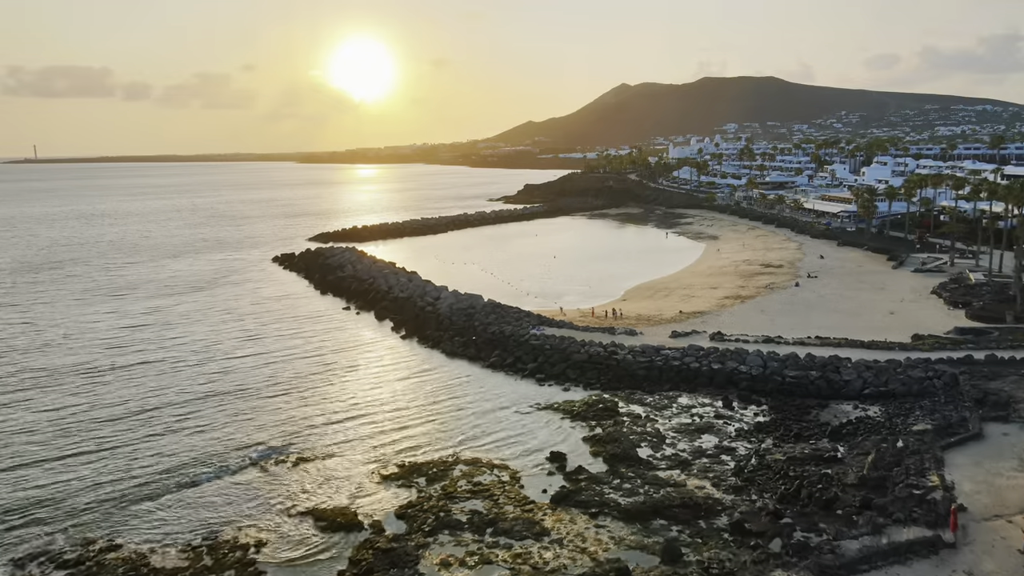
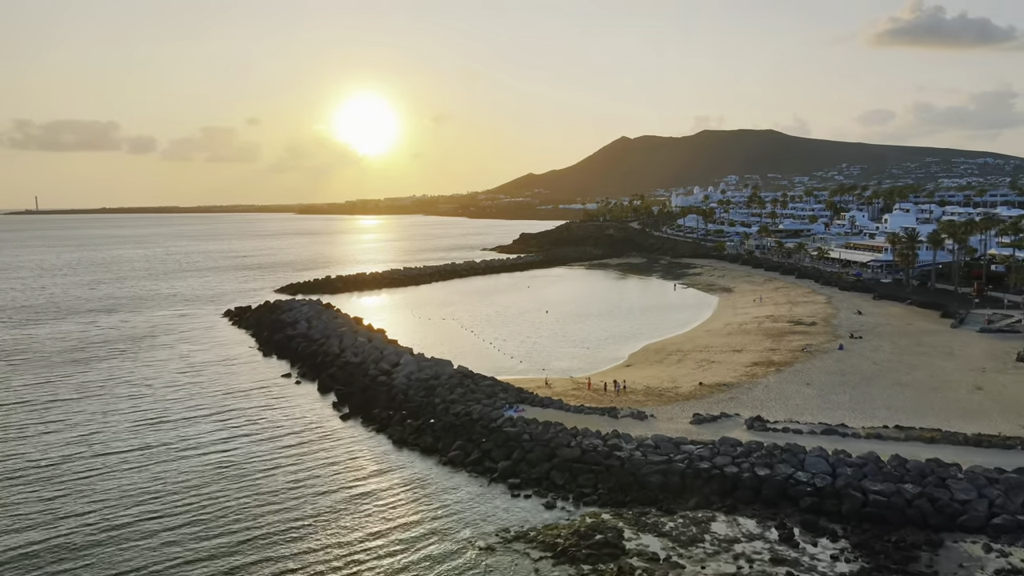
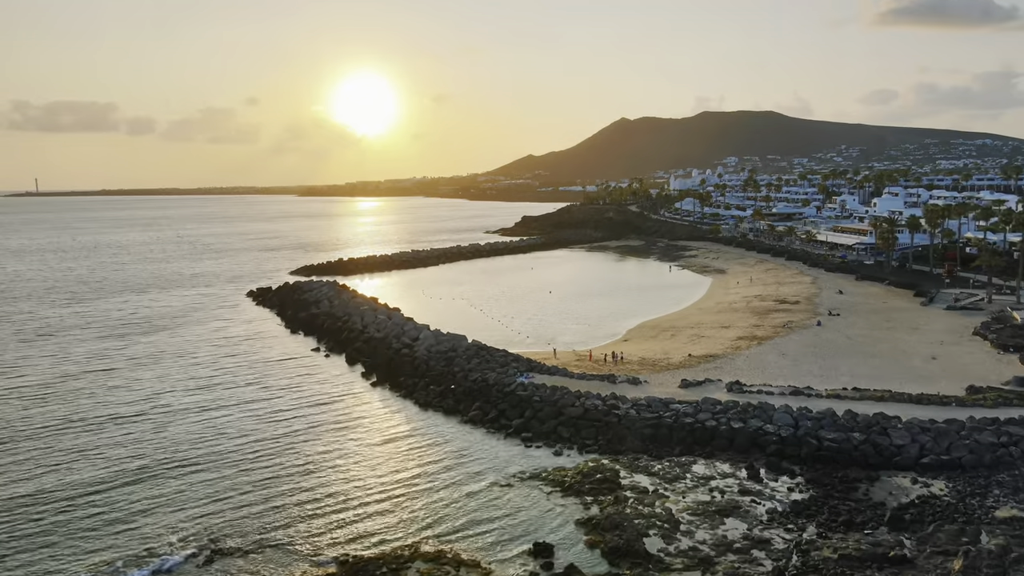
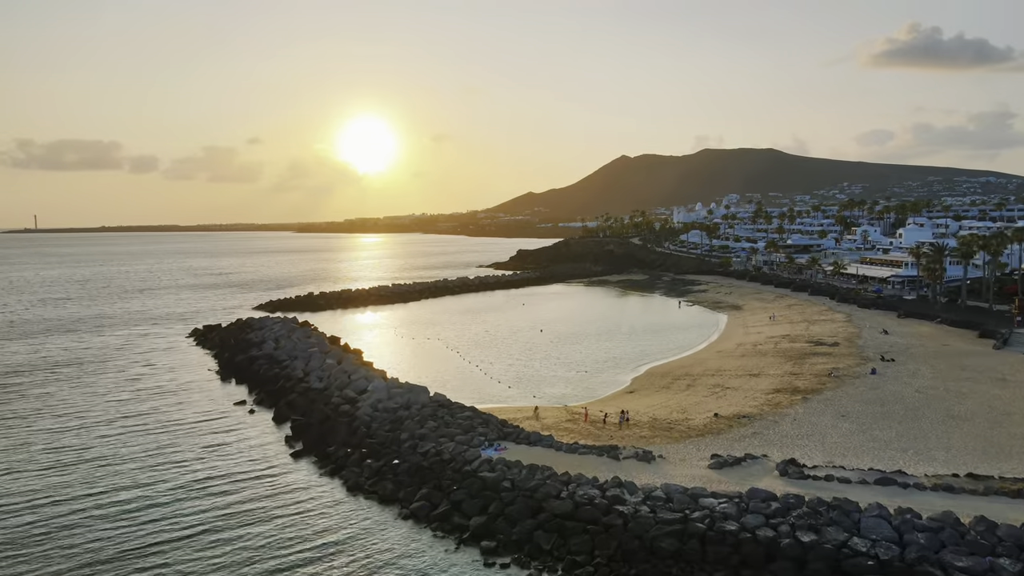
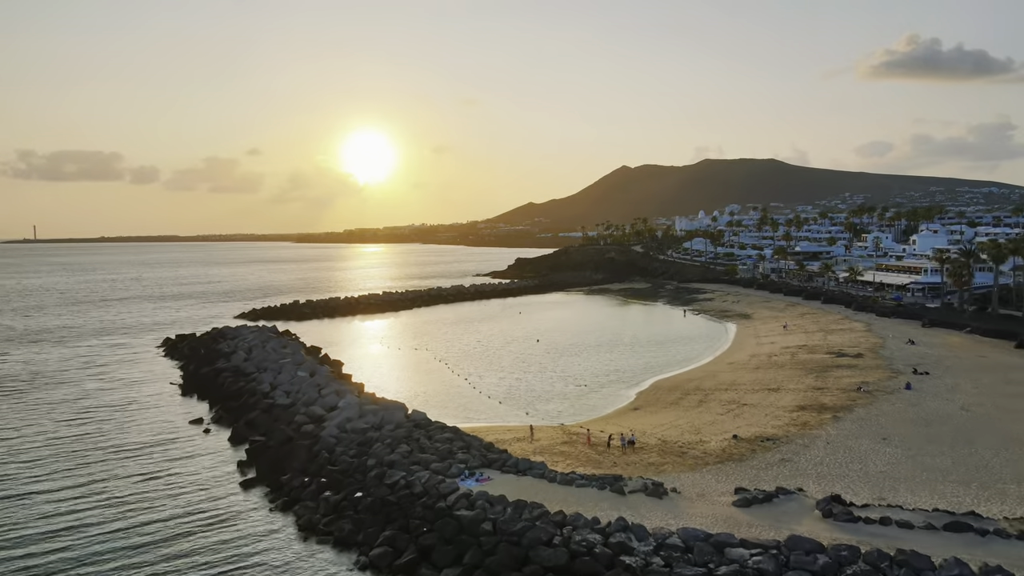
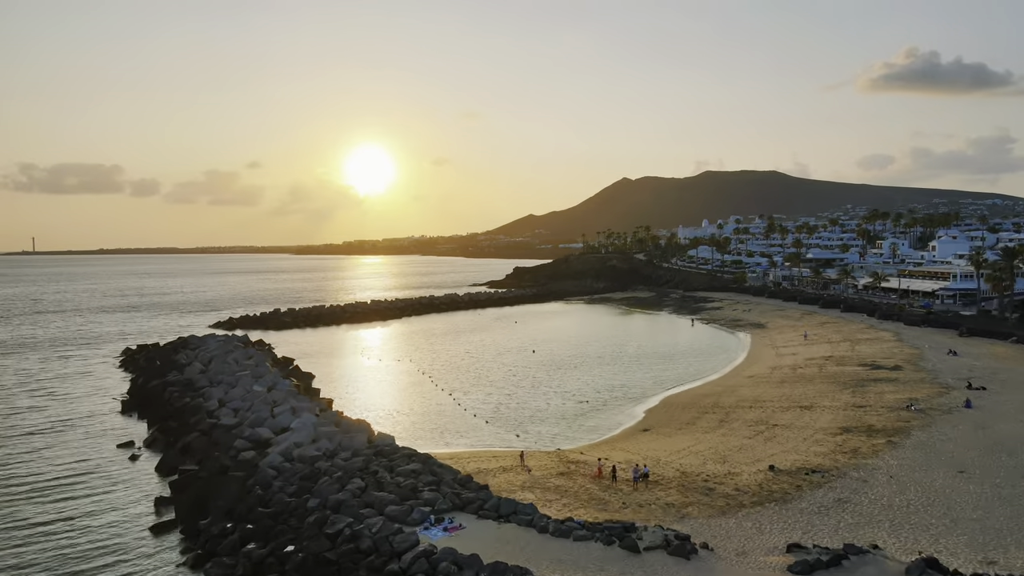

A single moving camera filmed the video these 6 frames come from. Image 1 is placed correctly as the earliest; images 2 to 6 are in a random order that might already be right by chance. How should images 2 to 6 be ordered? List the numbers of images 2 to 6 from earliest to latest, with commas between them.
3, 2, 4, 5, 6
